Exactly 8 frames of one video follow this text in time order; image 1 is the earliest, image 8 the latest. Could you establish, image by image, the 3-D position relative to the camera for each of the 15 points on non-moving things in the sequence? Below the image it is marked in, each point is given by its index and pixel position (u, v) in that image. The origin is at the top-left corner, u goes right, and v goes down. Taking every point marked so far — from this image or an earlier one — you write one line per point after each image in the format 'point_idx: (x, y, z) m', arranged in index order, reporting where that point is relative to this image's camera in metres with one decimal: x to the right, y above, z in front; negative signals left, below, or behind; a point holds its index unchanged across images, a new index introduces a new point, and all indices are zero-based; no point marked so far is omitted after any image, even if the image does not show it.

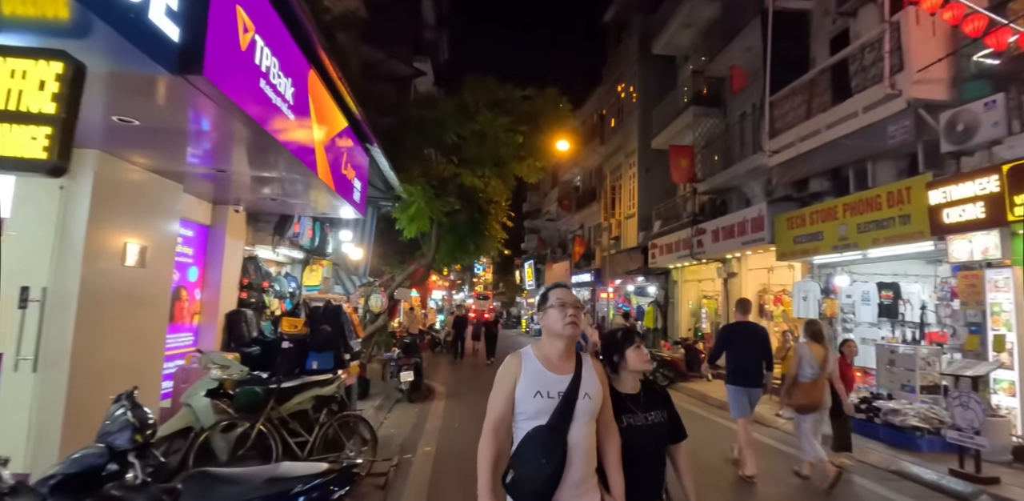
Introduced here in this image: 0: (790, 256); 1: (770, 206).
0: (+6.1, -0.1, +11.7) m
1: (+6.0, +1.1, +12.4) m
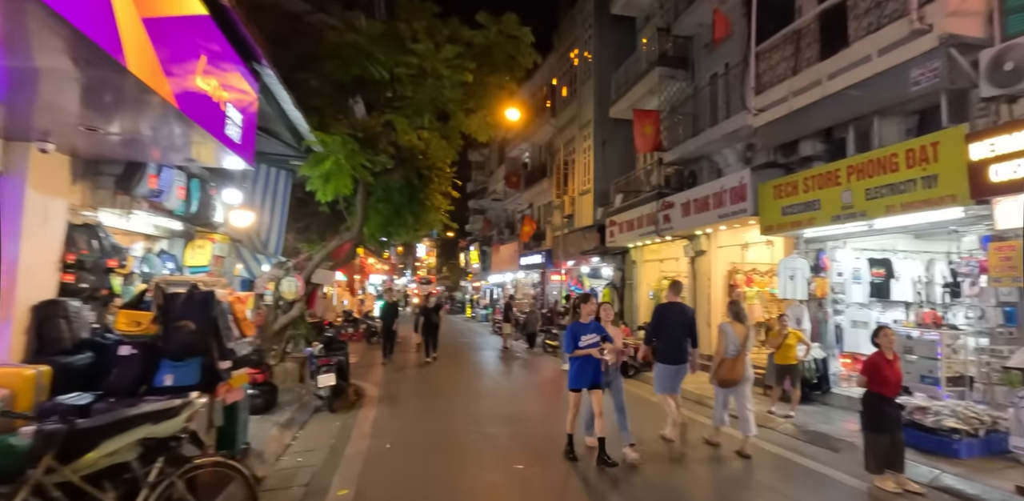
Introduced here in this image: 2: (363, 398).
0: (+5.1, +0.4, +10.2) m
1: (+5.0, +1.6, +10.9) m
2: (-2.7, -2.7, +9.5) m
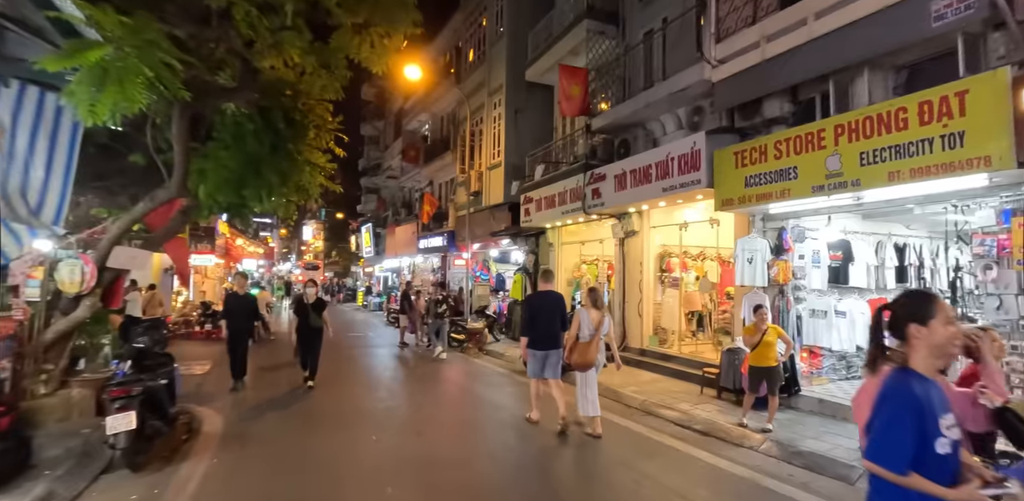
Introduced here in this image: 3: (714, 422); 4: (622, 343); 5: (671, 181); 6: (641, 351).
0: (+3.7, +0.7, +8.6) m
1: (+3.4, +2.0, +9.3) m
2: (-3.9, -2.3, +6.5) m
3: (+2.9, -2.5, +7.6) m
4: (+2.7, -2.3, +12.8) m
5: (+3.0, +1.3, +9.9) m
6: (+3.0, -2.4, +12.3) m
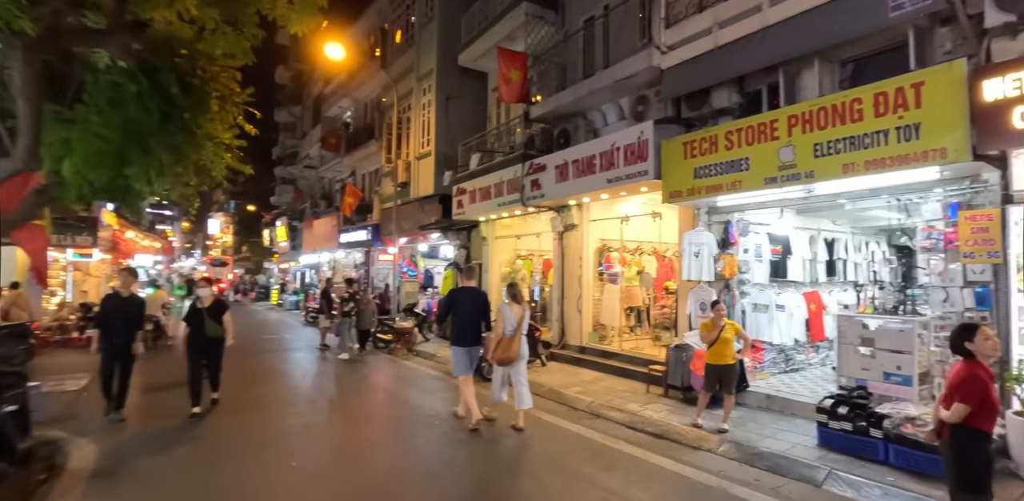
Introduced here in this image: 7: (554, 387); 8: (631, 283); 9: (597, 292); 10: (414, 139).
0: (+2.8, +0.9, +8.3) m
1: (+2.4, +2.1, +8.9) m
2: (-4.4, -2.2, +5.2) m
3: (+2.1, -2.4, +7.3) m
4: (+1.1, -2.1, +12.4) m
5: (+1.9, +1.4, +9.6) m
6: (+1.5, -2.2, +11.9) m
7: (+0.8, -2.5, +9.5) m
8: (+2.7, -0.7, +11.8) m
9: (+2.0, -1.0, +12.3) m
10: (-3.5, +4.0, +19.0) m
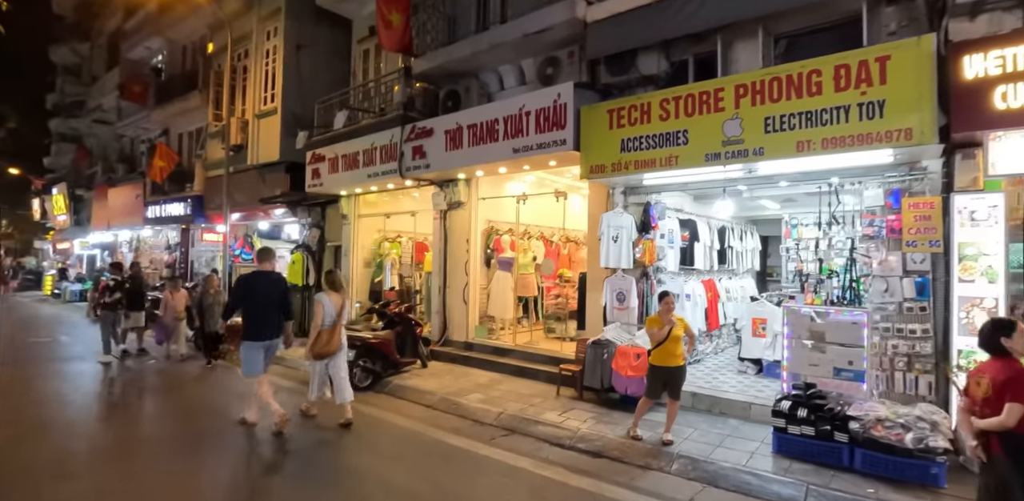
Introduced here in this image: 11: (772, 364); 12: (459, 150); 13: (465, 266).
0: (+1.4, +1.1, +7.3) m
1: (+0.9, +2.3, +7.7) m
2: (-4.6, -1.9, +2.3) m
3: (+1.0, -2.2, +6.2) m
4: (-1.4, -1.7, +10.8) m
5: (+0.2, +1.7, +8.2) m
6: (-0.9, -1.9, +10.4) m
7: (-1.0, -2.2, +7.9) m
8: (+0.3, -0.4, +10.6) m
9: (-0.6, -0.6, +10.9) m
10: (-7.7, +4.6, +15.6) m
11: (+4.0, -1.7, +8.1) m
12: (-0.9, +1.7, +9.2) m
13: (-0.9, -0.3, +10.6) m
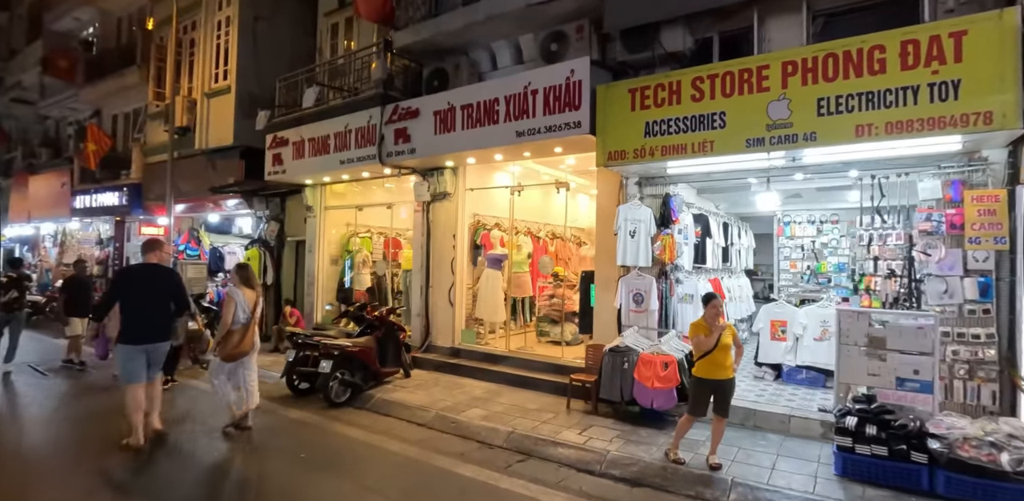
0: (+1.5, +1.1, +6.5) m
1: (+1.0, +2.4, +6.9) m
2: (-4.1, -1.9, +1.0) m
3: (+1.2, -2.1, +5.4) m
4: (-1.6, -1.7, +9.7) m
5: (+0.2, +1.8, +7.3) m
6: (-1.1, -1.8, +9.4) m
7: (-0.9, -2.1, +6.9) m
8: (+0.1, -0.3, +9.7) m
9: (-0.8, -0.6, +9.9) m
10: (-8.2, +4.8, +14.0) m
11: (+4.0, -1.7, +7.5) m
12: (-0.9, +1.8, +8.2) m
13: (-1.1, -0.2, +9.6) m
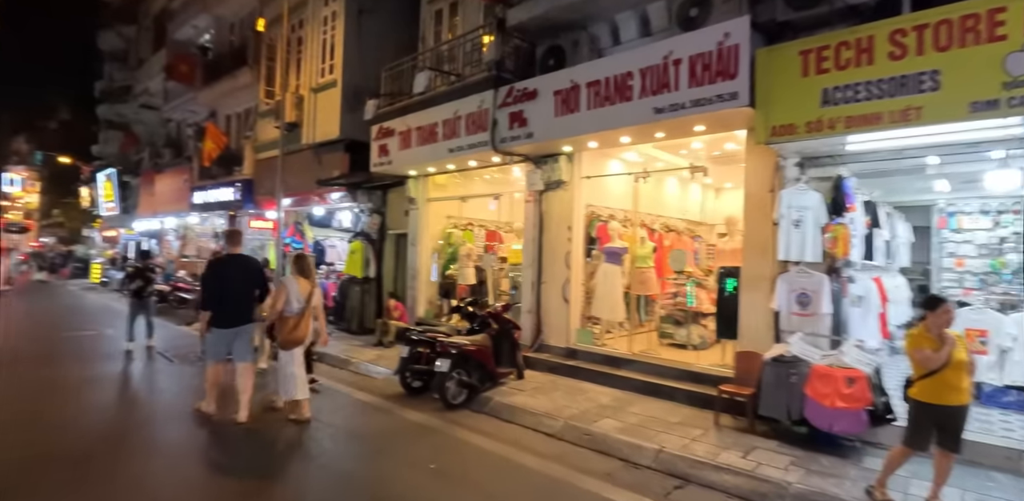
0: (+3.0, +1.2, +5.5) m
1: (+2.6, +2.5, +5.9) m
2: (-3.3, -1.8, +0.8) m
3: (+2.6, -2.0, +4.4) m
4: (+0.4, -1.5, +9.1) m
5: (+1.9, +1.9, +6.4) m
6: (+0.9, -1.7, +8.8) m
7: (+0.7, -2.0, +6.3) m
8: (+2.1, -0.2, +8.9) m
9: (+1.3, -0.4, +9.2) m
10: (-5.5, +5.0, +14.2) m
11: (+5.6, -1.6, +6.1) m
12: (+0.9, +1.9, +7.5) m
13: (+0.9, -0.1, +8.9) m
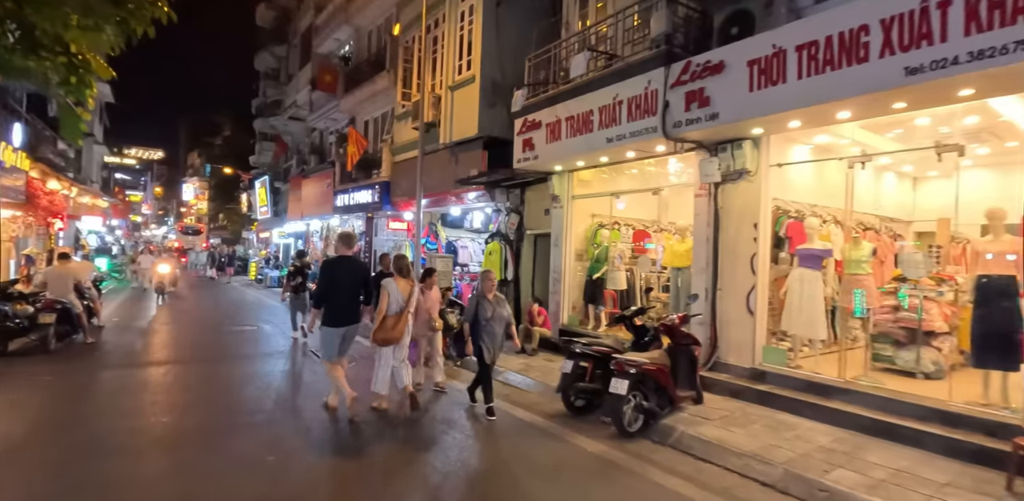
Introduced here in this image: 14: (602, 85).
0: (+4.8, +1.2, +3.7) m
1: (+4.4, +2.5, +4.2) m
2: (-2.4, -1.8, +0.5) m
3: (+4.1, -2.1, +2.8) m
4: (+2.9, -1.6, +7.9) m
5: (+3.8, +1.8, +4.9) m
6: (+3.3, -1.7, +7.4) m
7: (+2.6, -2.0, +5.0) m
8: (+4.6, -0.3, +7.2) m
9: (+3.8, -0.5, +7.7) m
10: (-1.8, +4.9, +14.0) m
11: (+7.4, -1.7, +3.8) m
12: (+3.1, +1.9, +6.1) m
13: (+3.4, -0.1, +7.6) m
14: (+1.4, +2.6, +8.5) m
